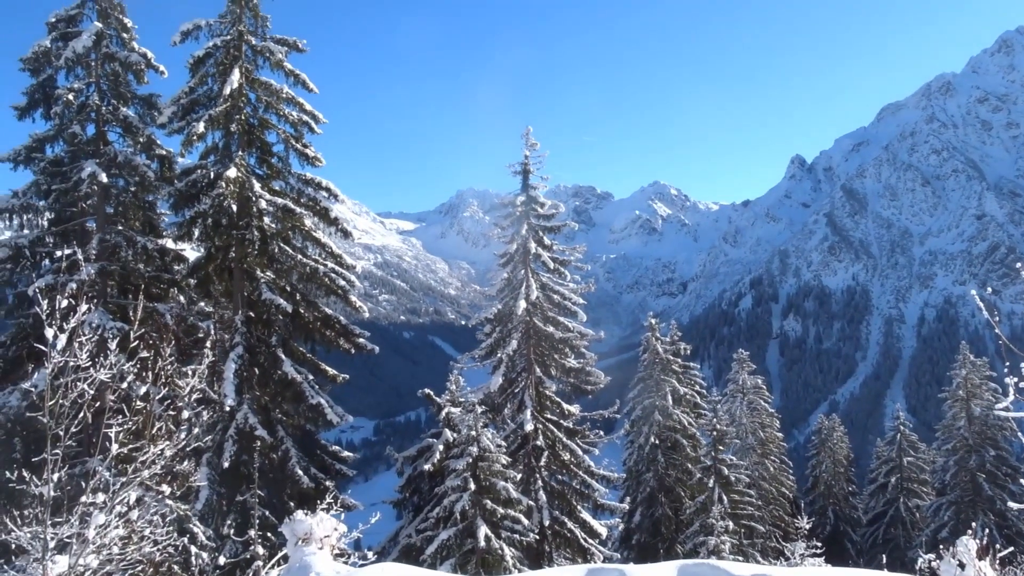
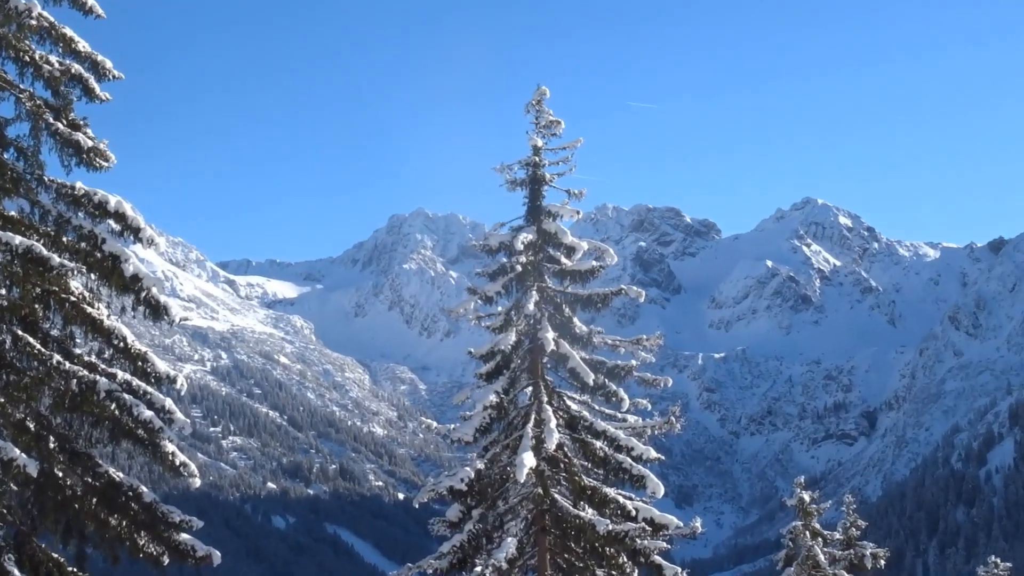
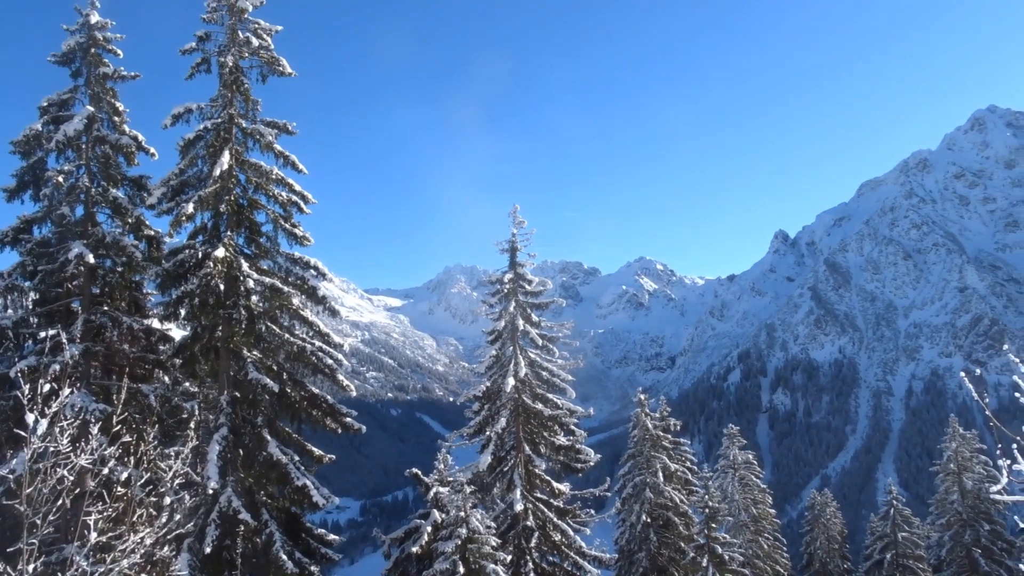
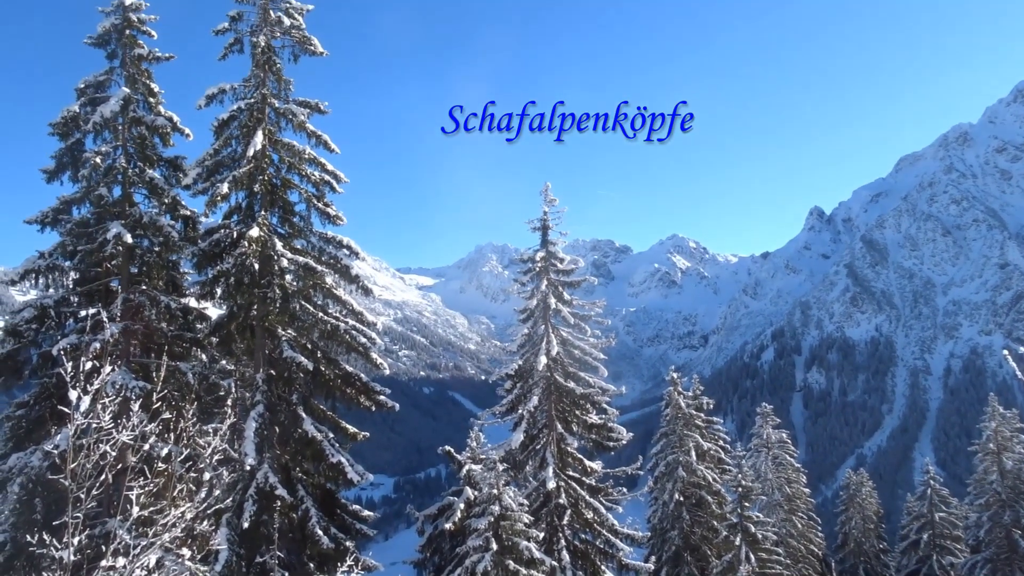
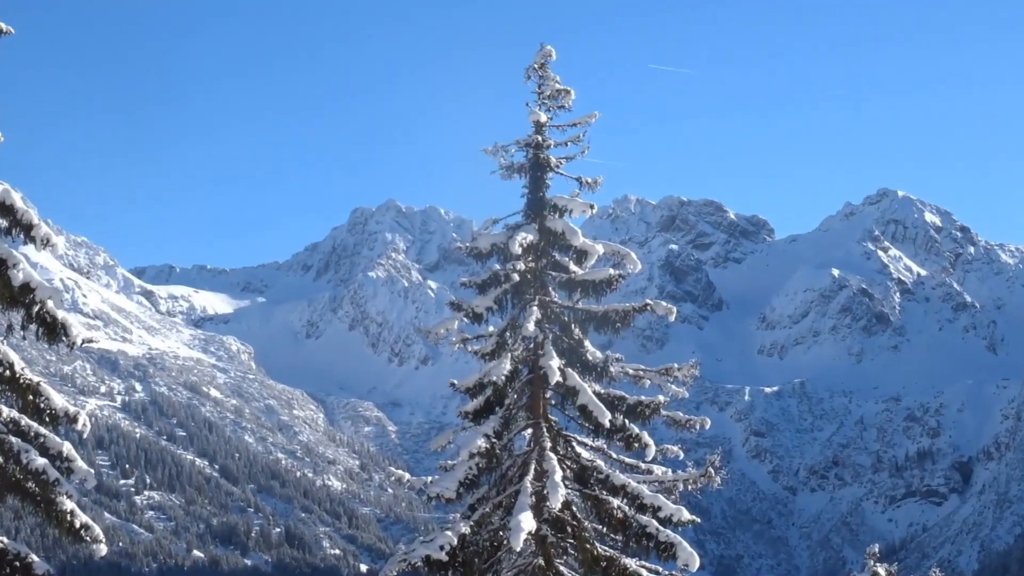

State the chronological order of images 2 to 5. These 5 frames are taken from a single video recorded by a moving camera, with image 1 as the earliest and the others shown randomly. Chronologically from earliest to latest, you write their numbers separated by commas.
4, 3, 2, 5
